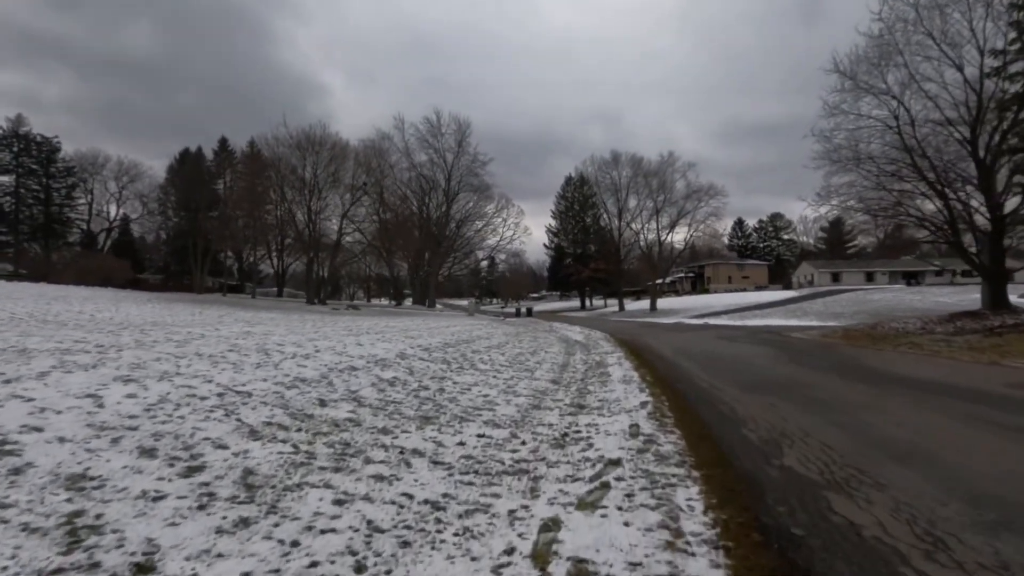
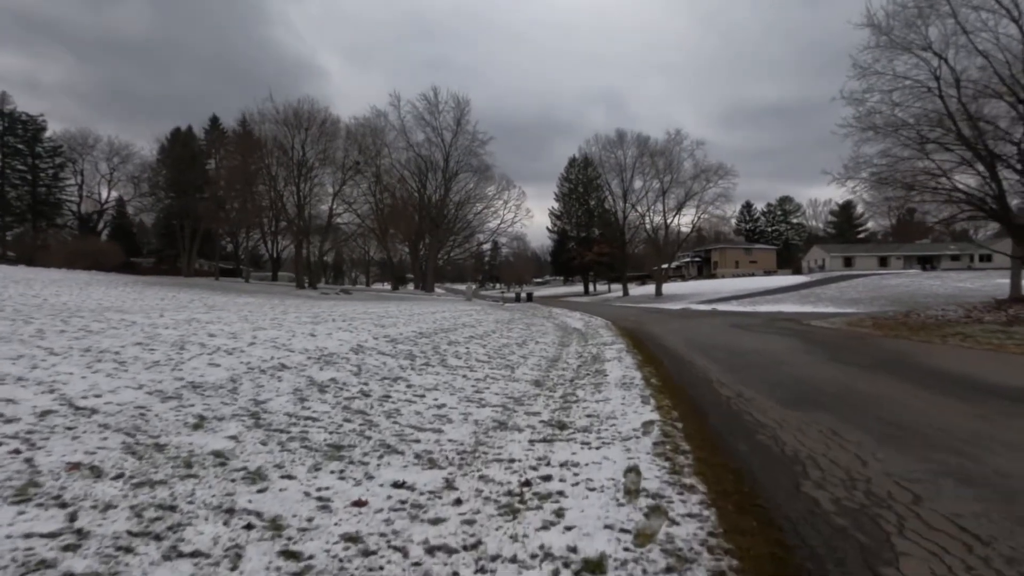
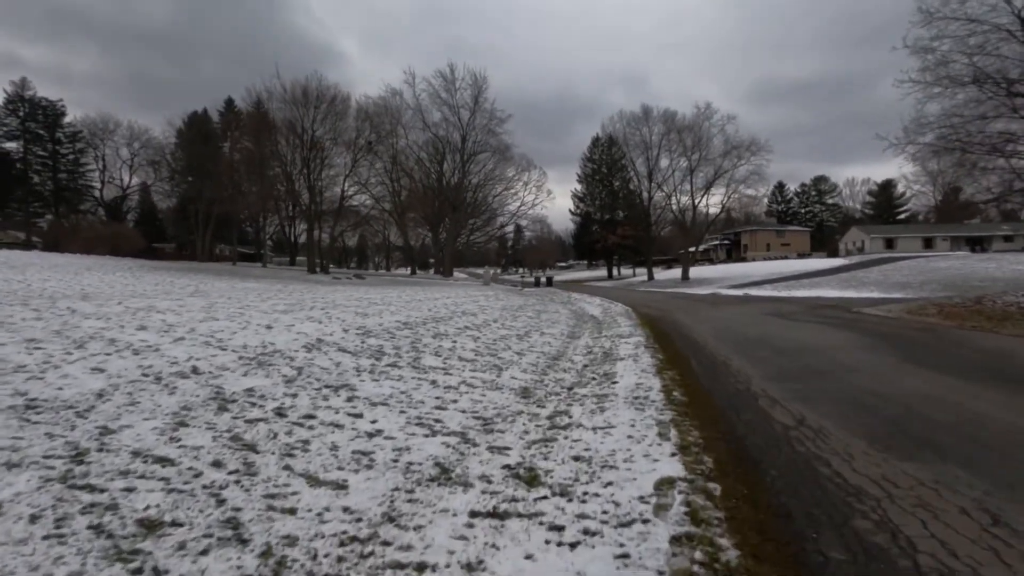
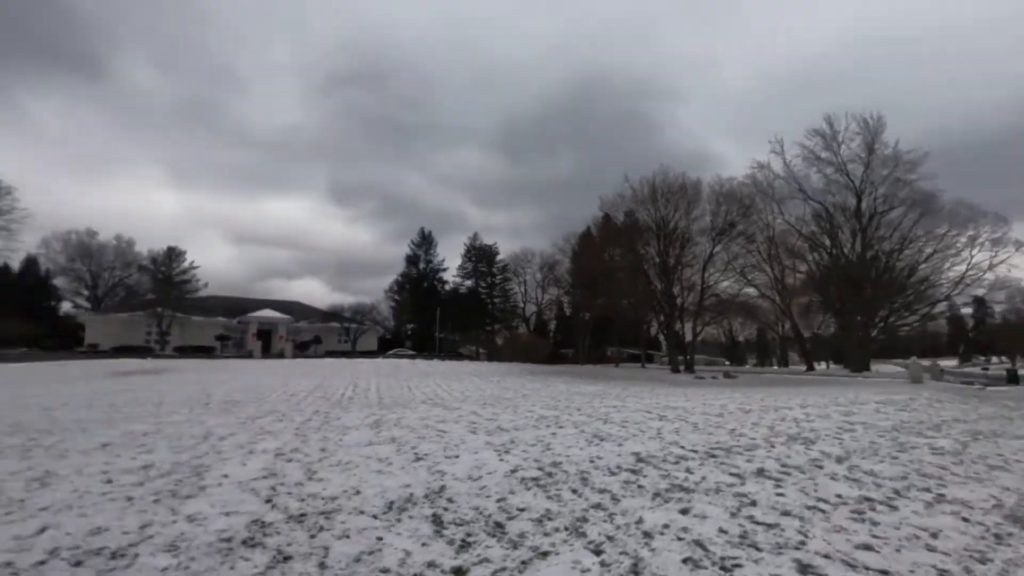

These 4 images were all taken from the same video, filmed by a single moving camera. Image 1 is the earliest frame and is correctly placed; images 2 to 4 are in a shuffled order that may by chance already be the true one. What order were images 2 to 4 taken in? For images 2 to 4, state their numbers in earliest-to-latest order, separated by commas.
2, 3, 4
